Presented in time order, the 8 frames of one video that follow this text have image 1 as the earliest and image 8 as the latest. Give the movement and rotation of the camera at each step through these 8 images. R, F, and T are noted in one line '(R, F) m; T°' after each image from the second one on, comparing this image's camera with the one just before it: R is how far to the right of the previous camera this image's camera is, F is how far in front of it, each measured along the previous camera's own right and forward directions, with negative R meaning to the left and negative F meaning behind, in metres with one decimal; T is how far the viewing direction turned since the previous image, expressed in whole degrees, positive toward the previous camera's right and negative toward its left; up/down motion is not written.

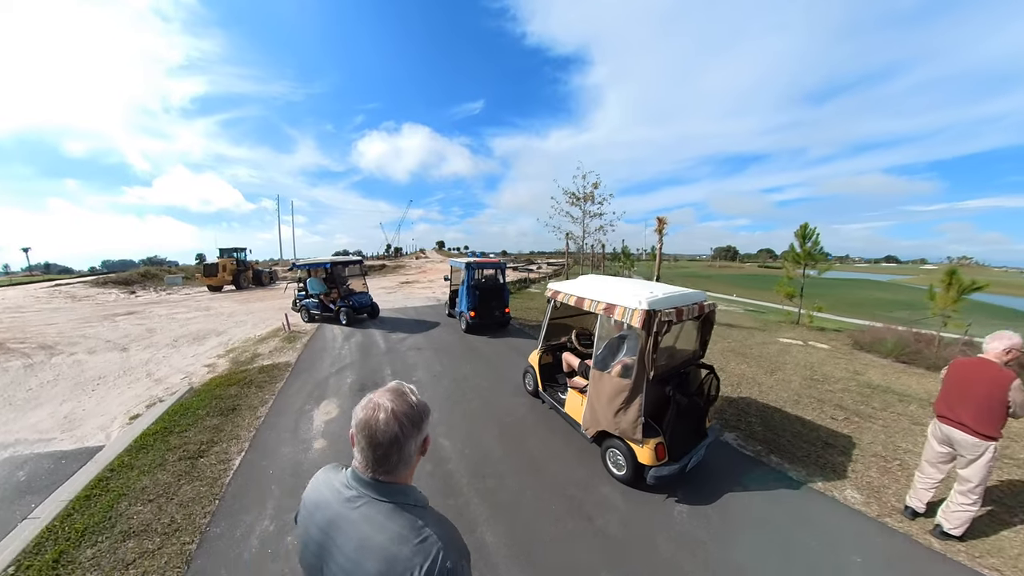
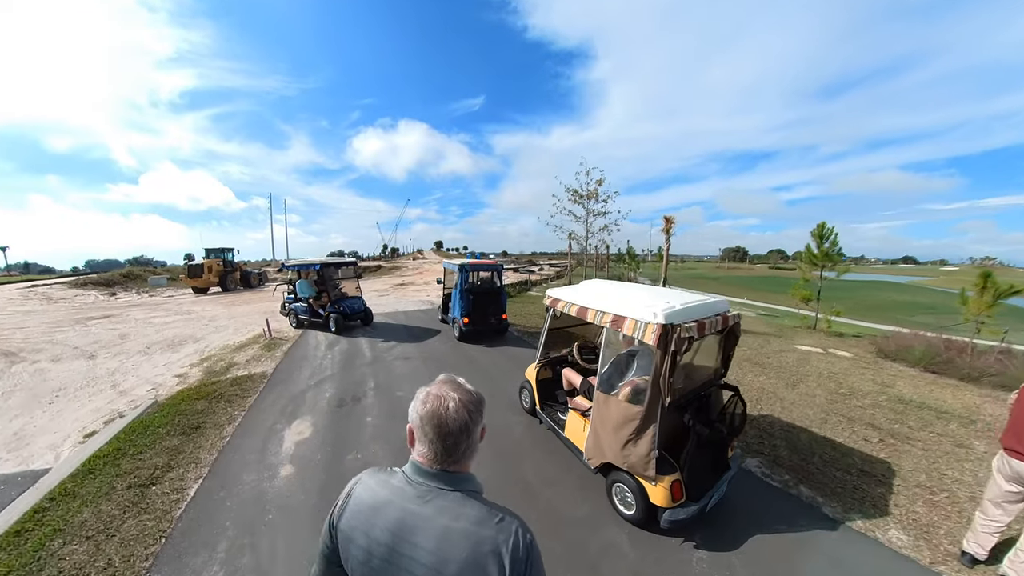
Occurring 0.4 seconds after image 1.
(+0.1, +0.7) m; -1°
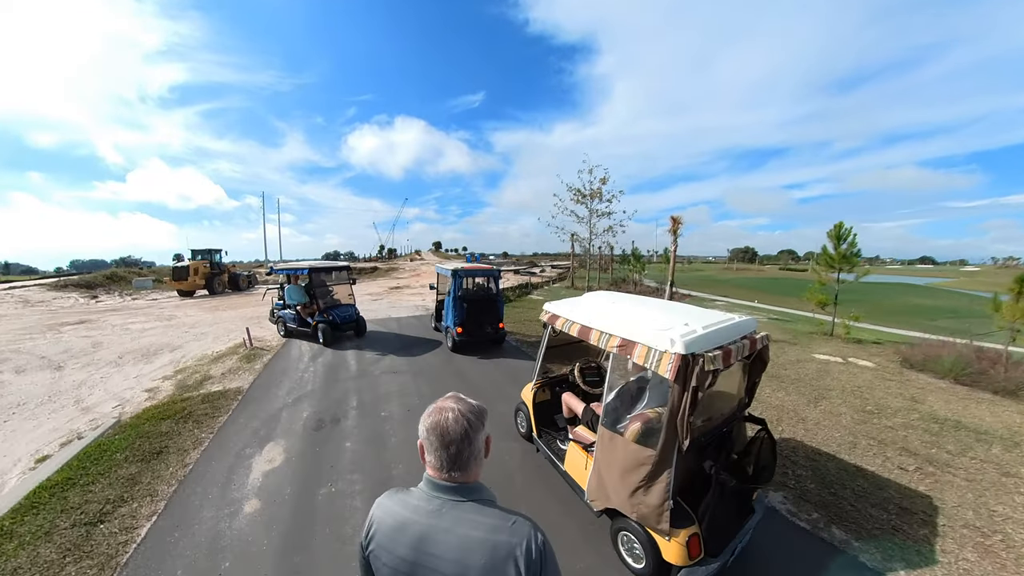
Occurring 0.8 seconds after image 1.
(+0.1, +0.7) m; -1°
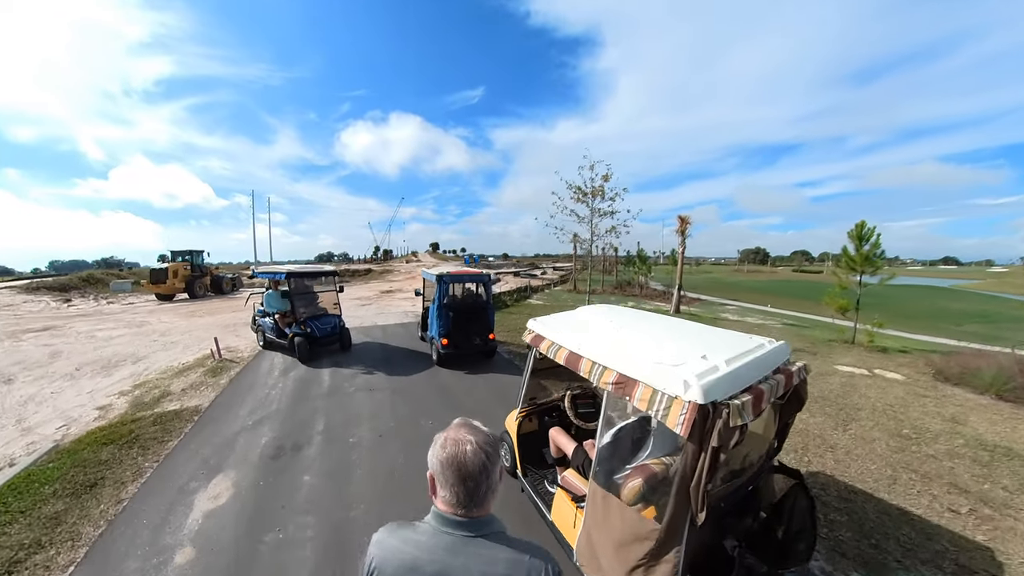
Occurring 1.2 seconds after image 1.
(+0.3, +0.8) m; -1°
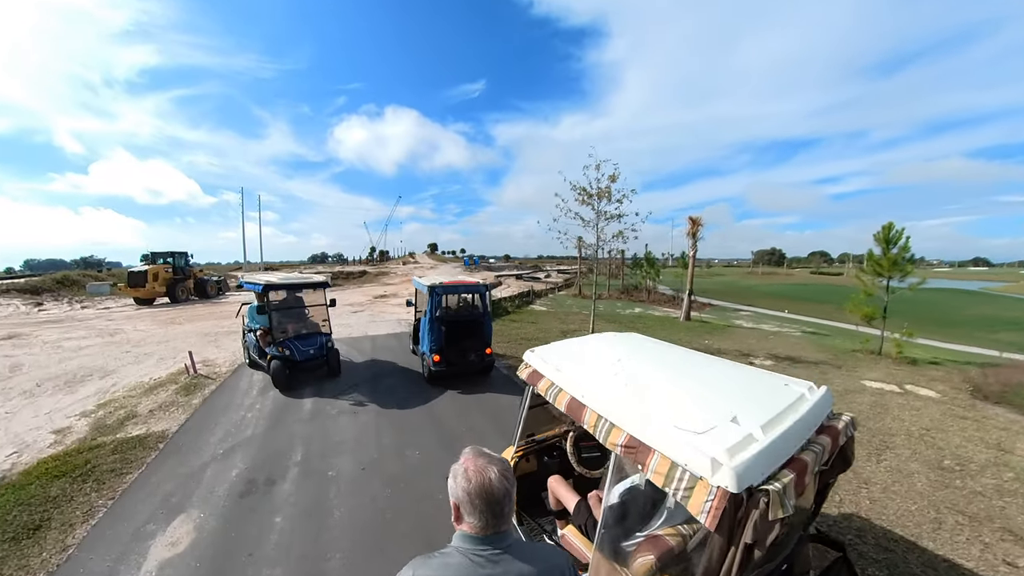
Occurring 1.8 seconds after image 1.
(+0.1, +0.7) m; -1°
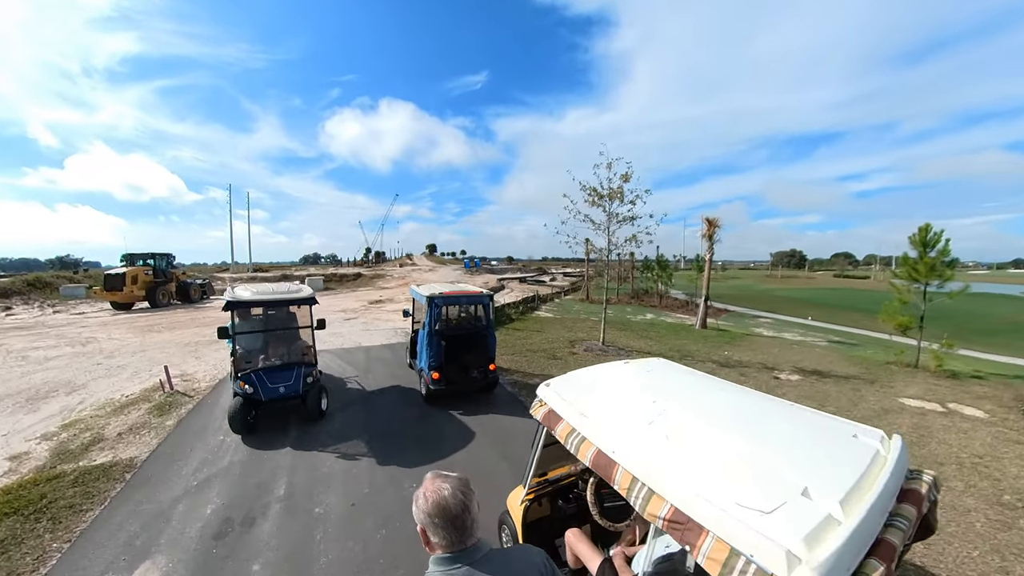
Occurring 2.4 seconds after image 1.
(-0.2, +0.8) m; 0°
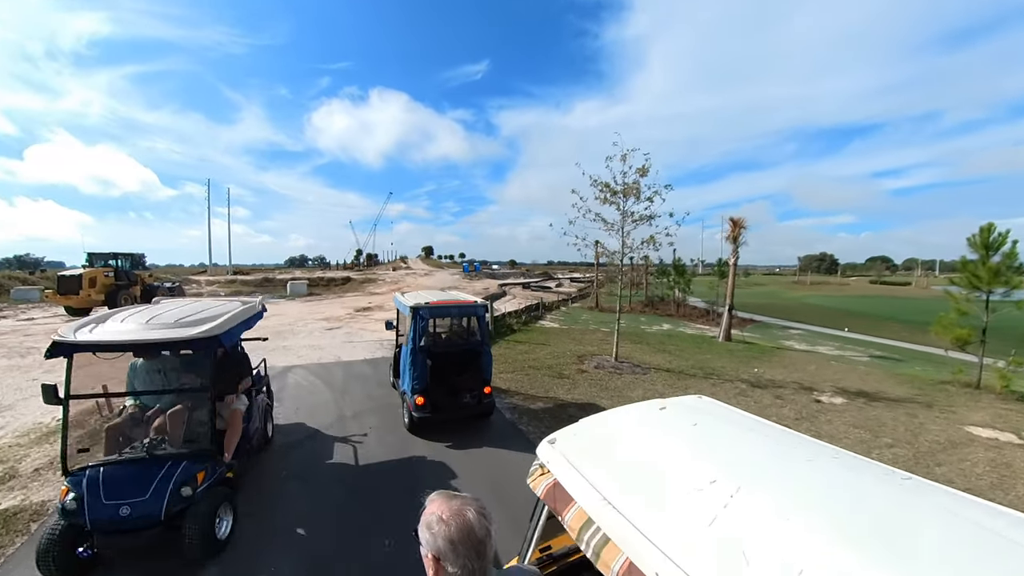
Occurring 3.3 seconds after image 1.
(0.0, +1.2) m; 0°
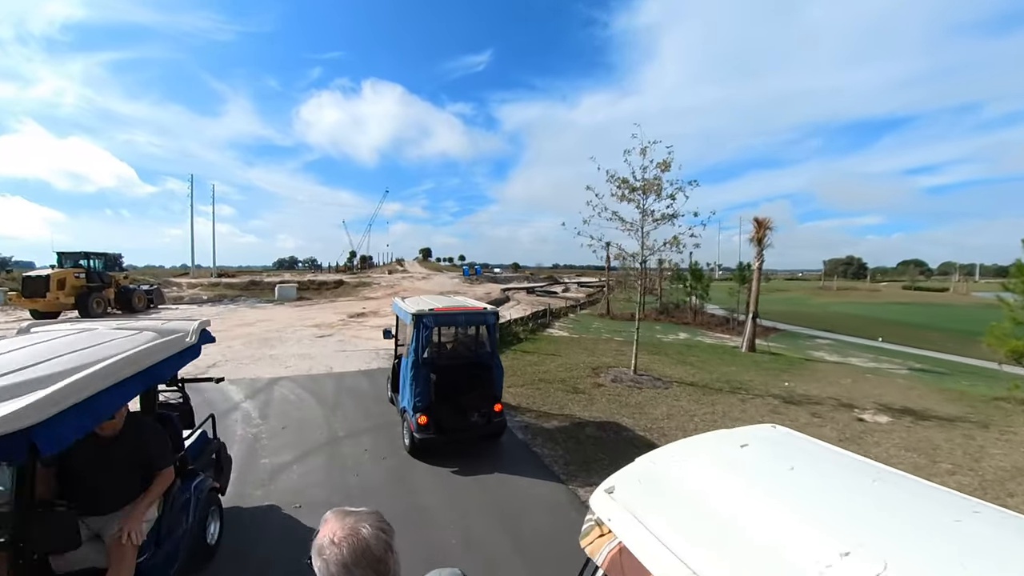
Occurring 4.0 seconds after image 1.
(-0.2, +0.8) m; +1°
